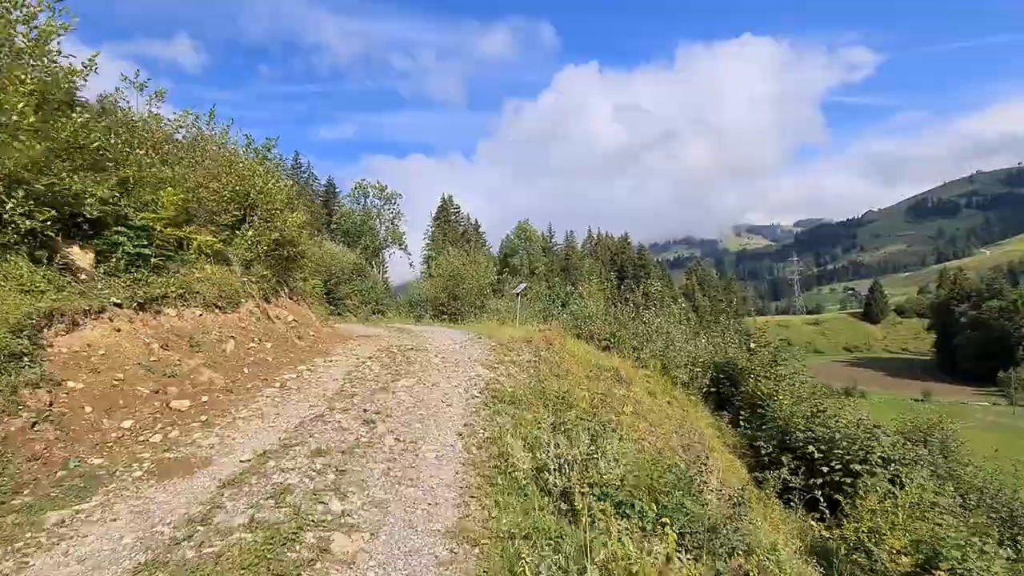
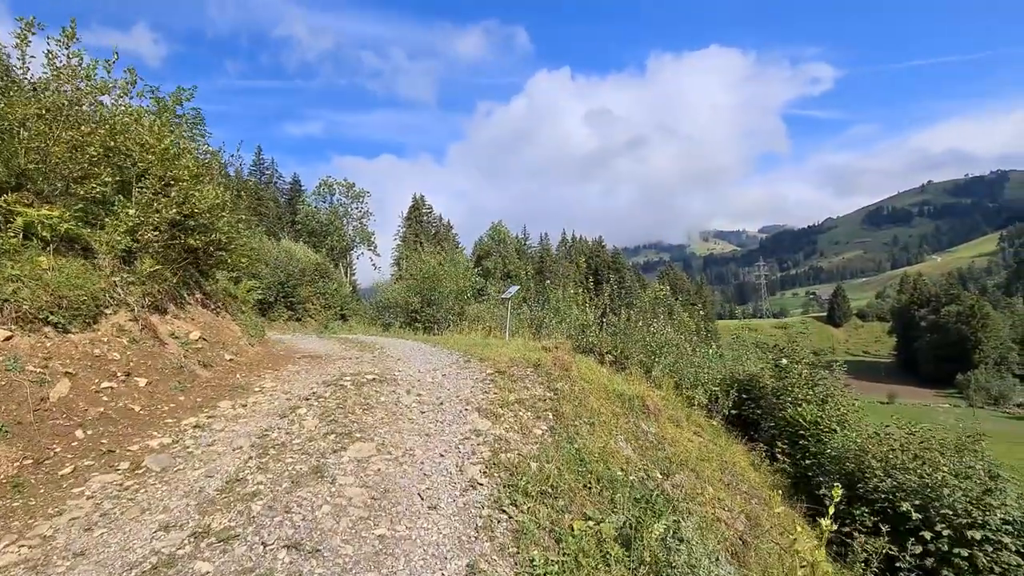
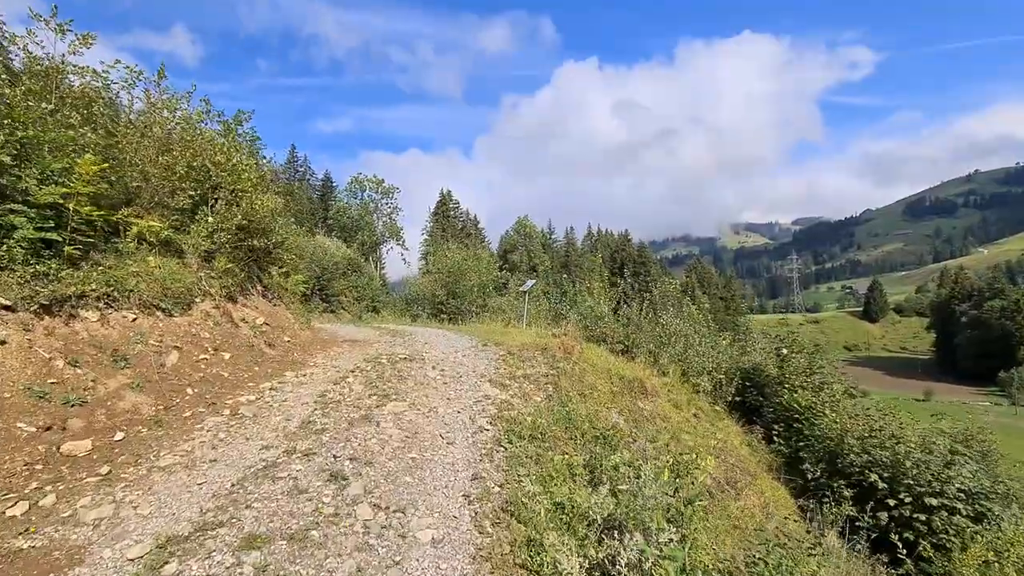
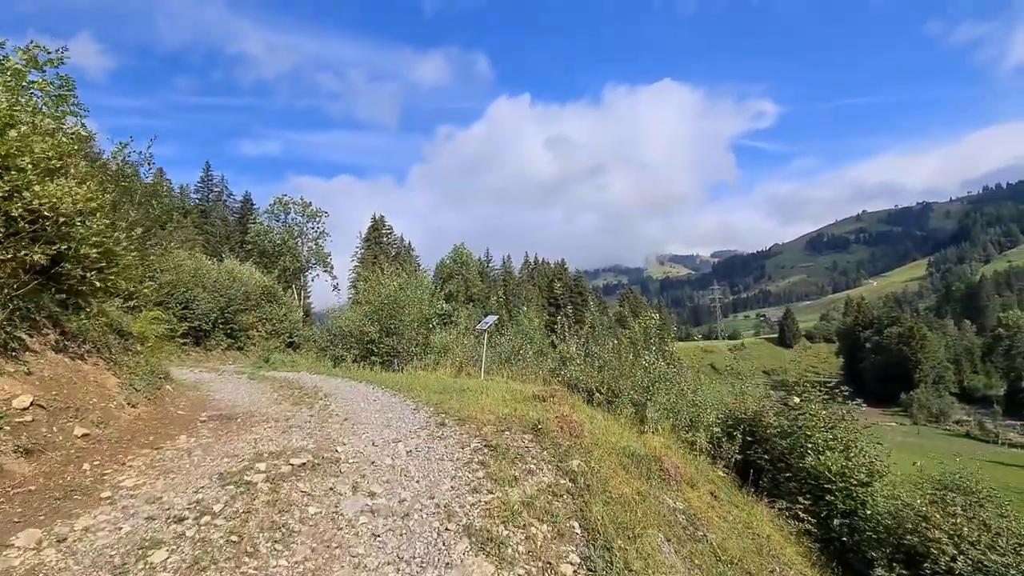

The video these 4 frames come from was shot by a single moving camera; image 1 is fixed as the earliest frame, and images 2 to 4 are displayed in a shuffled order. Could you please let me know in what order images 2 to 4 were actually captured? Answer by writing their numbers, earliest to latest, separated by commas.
3, 2, 4
